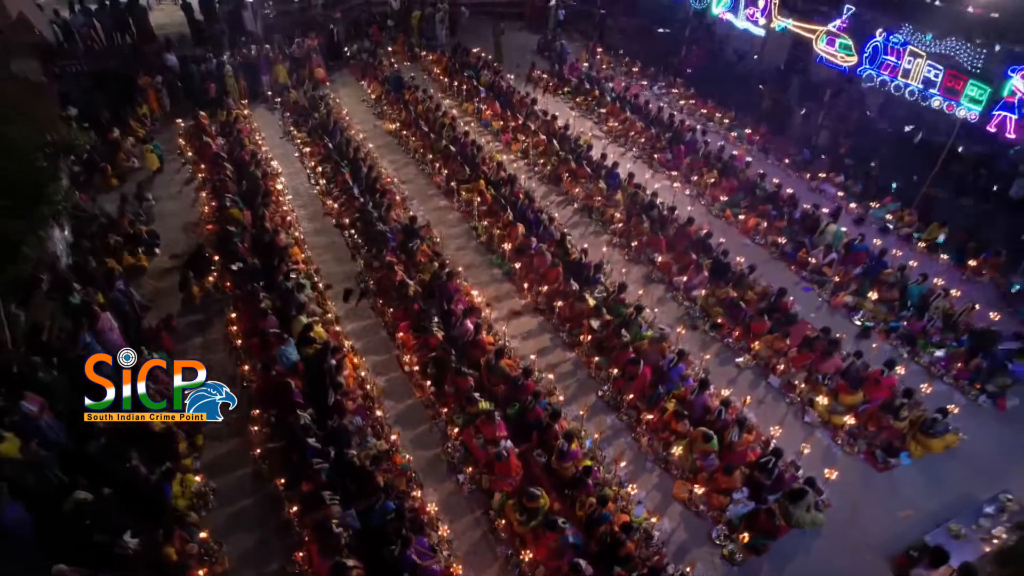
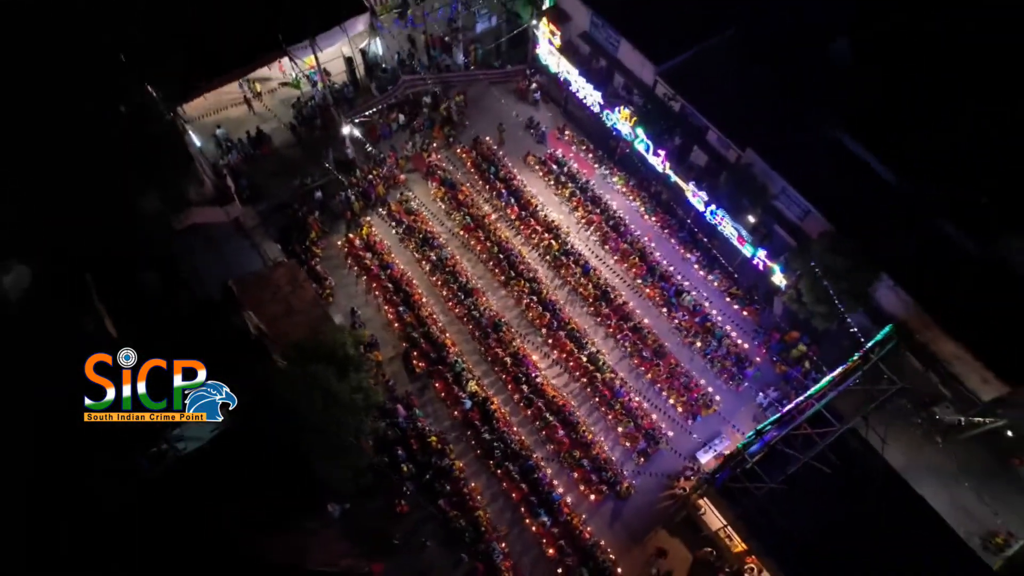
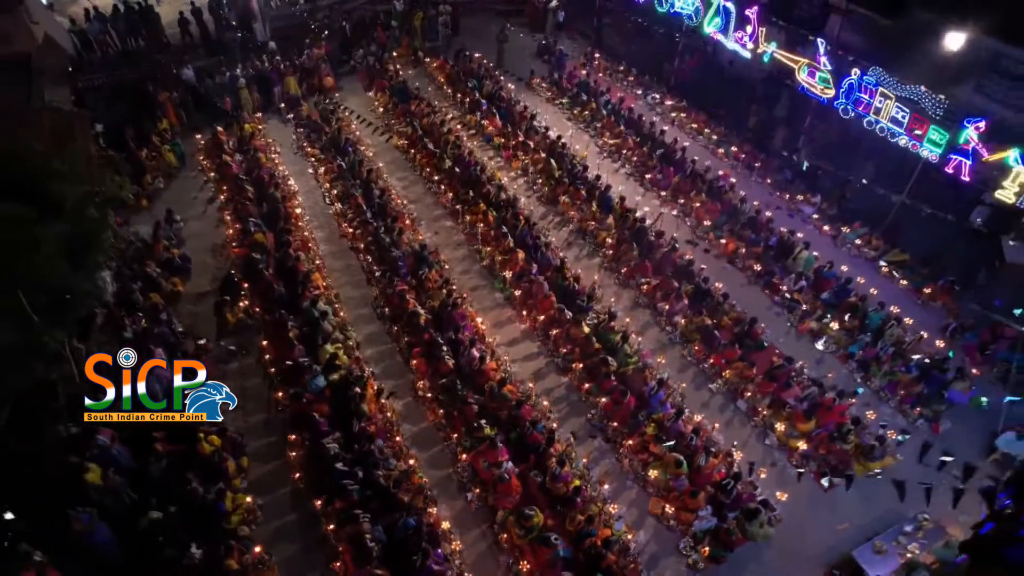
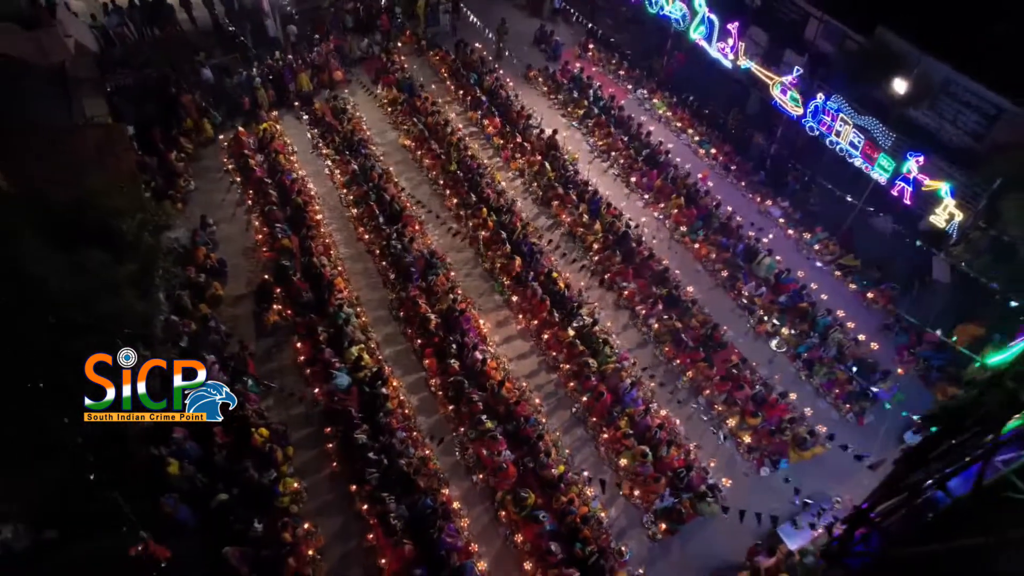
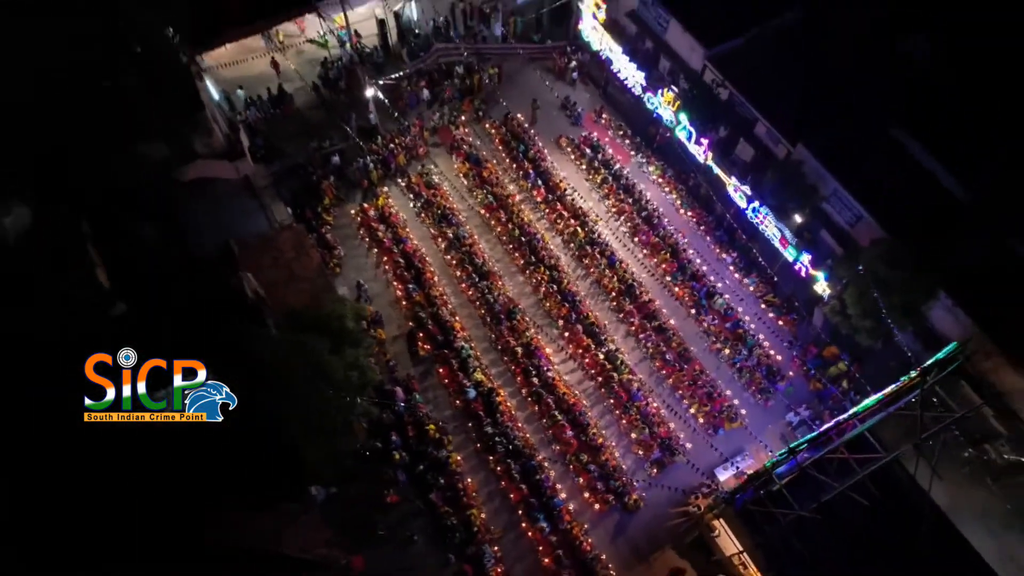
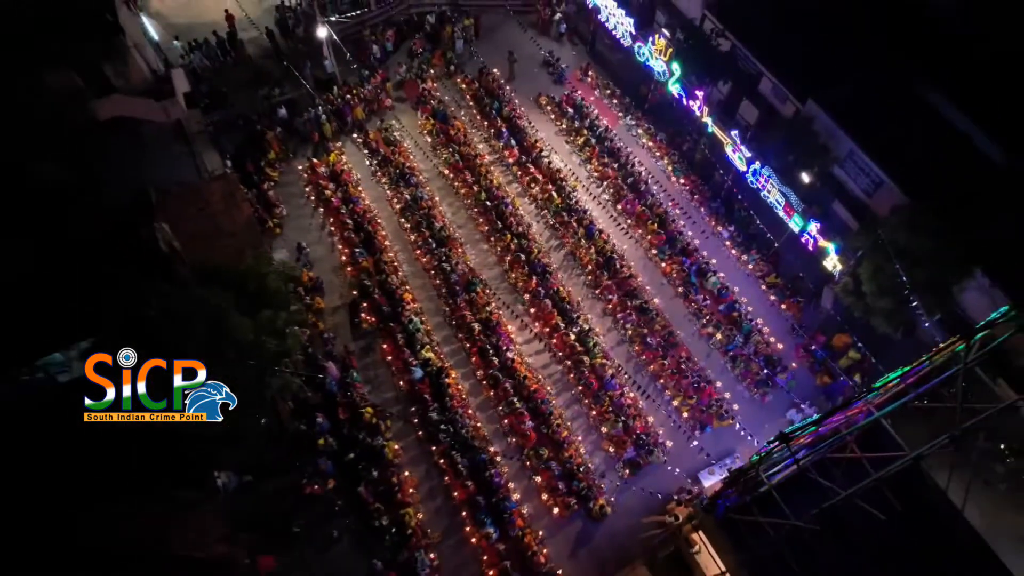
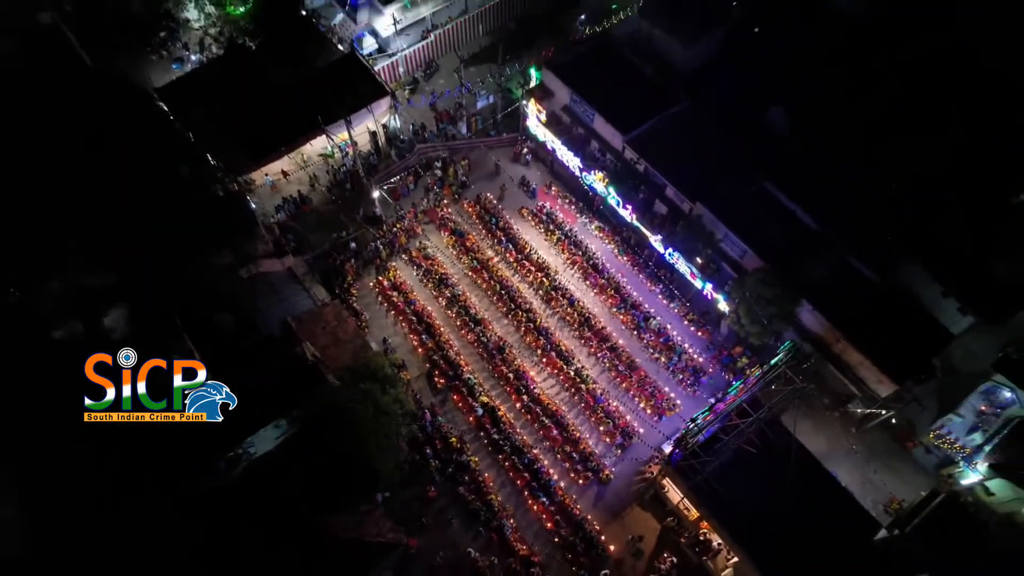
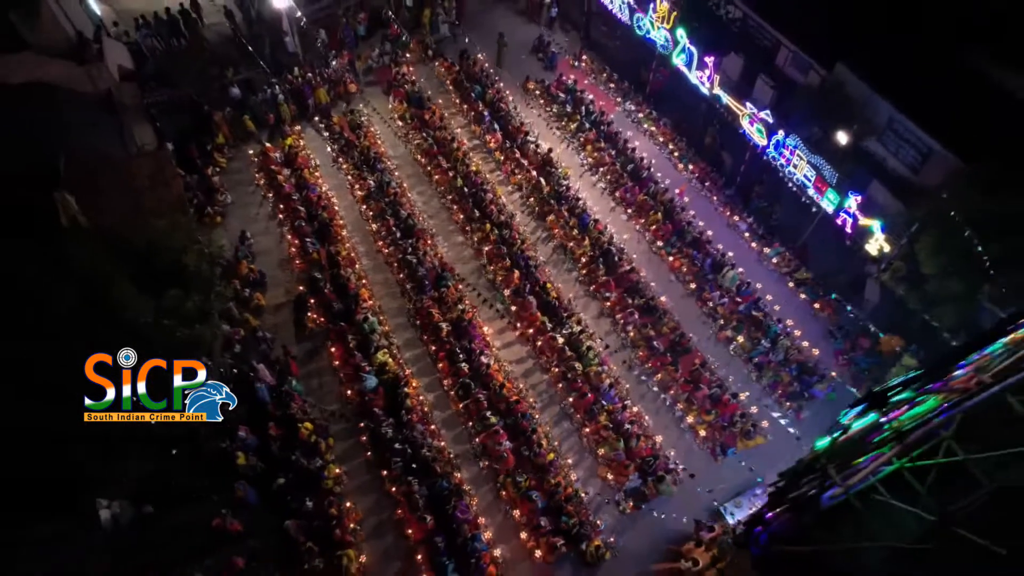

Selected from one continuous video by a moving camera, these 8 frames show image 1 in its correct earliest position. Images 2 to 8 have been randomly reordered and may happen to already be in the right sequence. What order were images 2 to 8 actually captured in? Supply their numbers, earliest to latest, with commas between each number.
3, 4, 8, 6, 5, 2, 7
